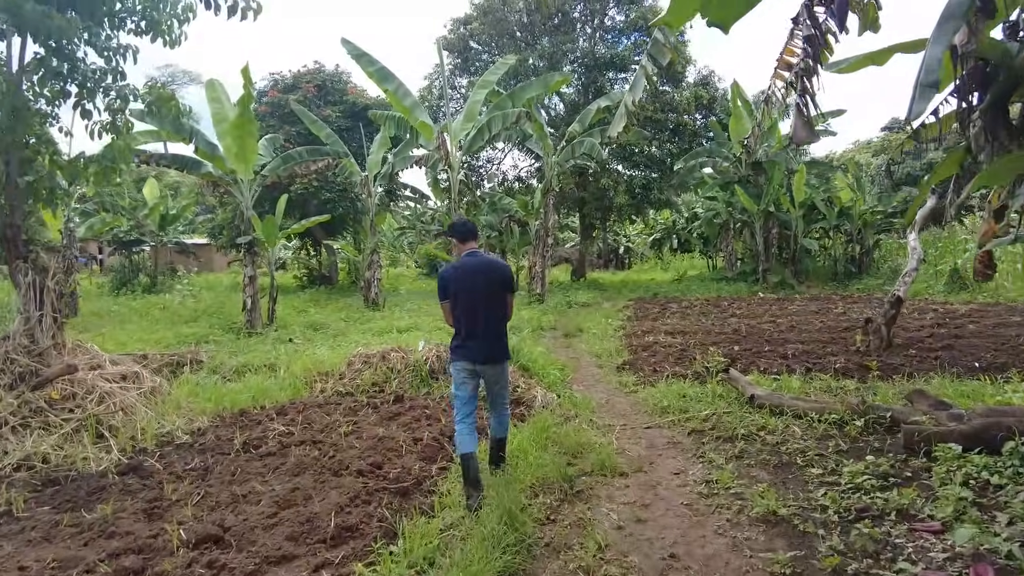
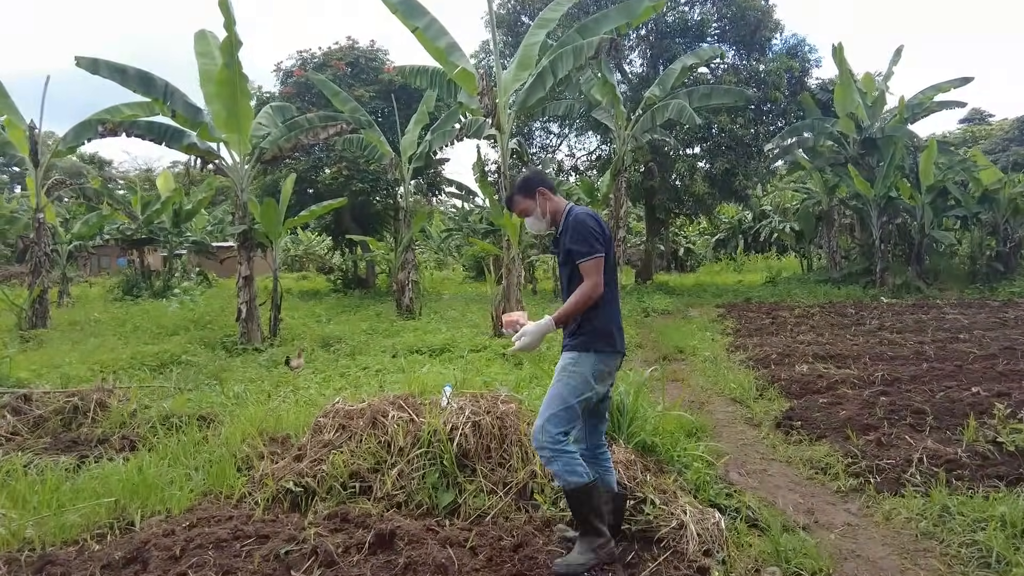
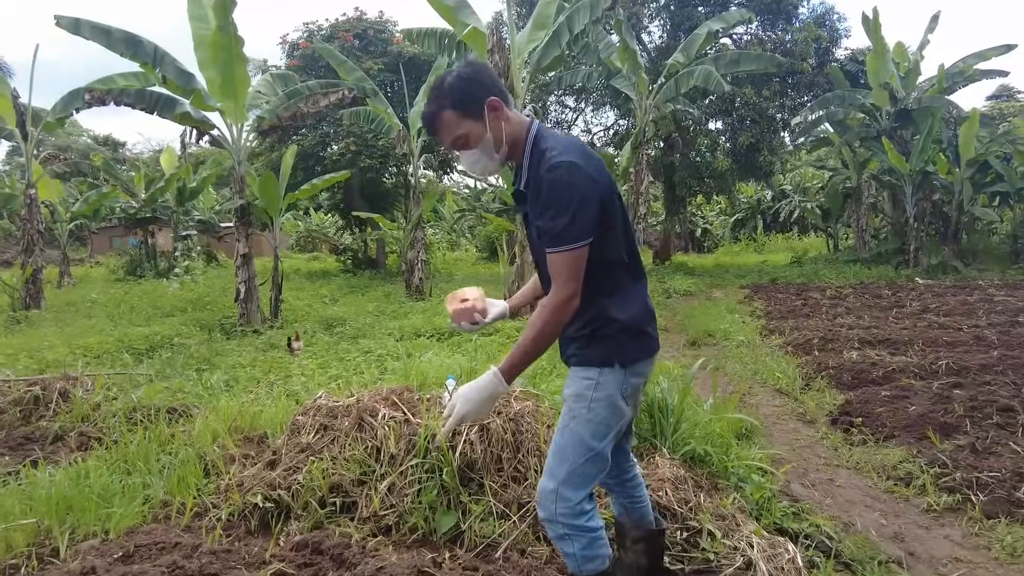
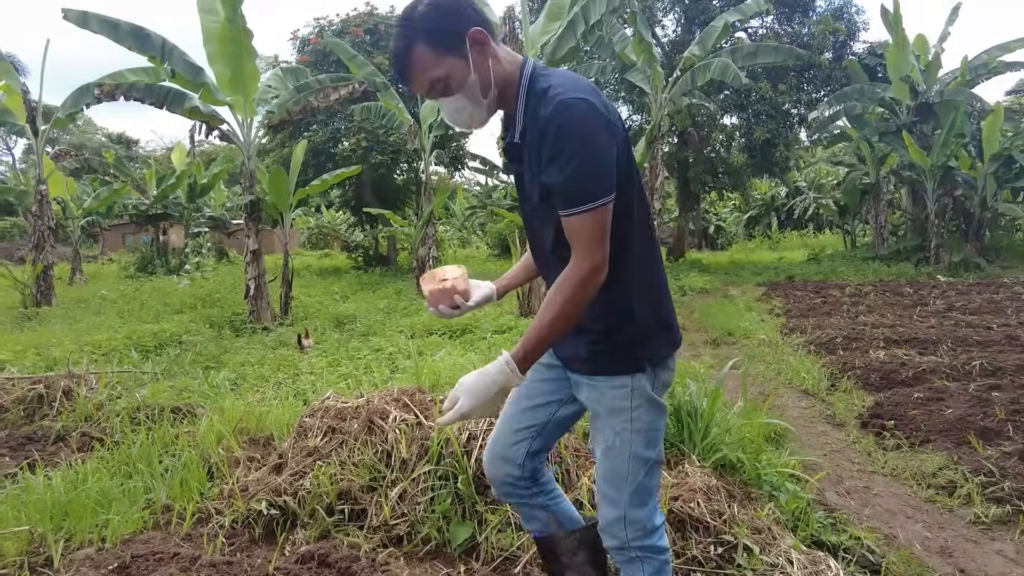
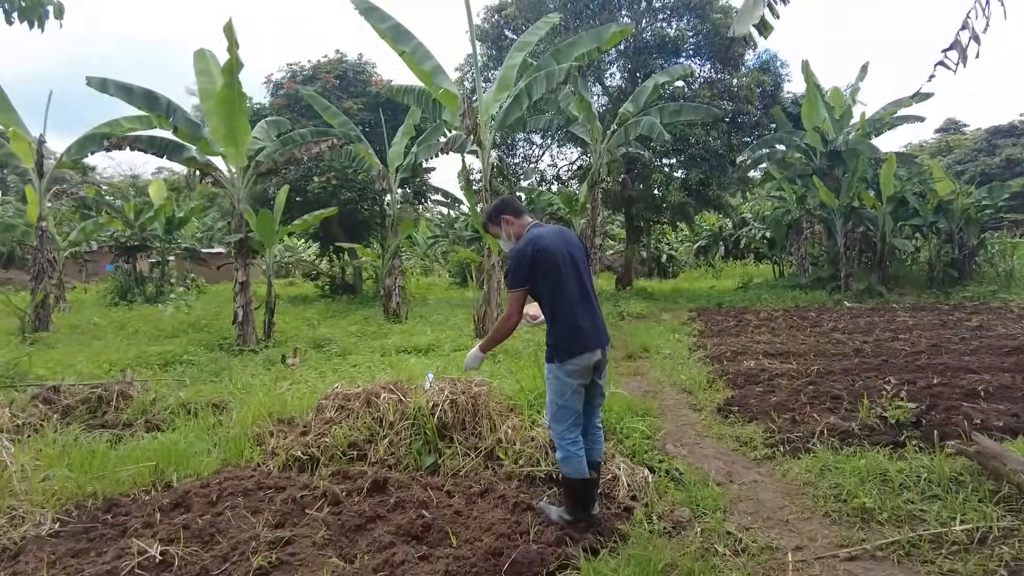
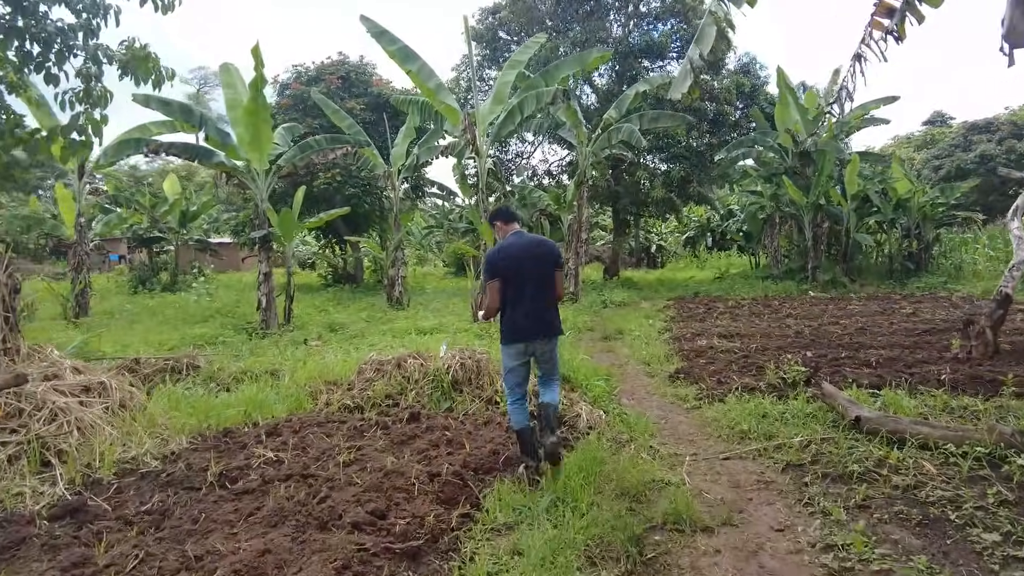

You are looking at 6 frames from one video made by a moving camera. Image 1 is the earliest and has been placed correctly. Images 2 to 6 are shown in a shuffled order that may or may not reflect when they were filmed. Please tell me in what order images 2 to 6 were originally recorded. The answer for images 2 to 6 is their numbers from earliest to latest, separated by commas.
6, 5, 2, 3, 4
